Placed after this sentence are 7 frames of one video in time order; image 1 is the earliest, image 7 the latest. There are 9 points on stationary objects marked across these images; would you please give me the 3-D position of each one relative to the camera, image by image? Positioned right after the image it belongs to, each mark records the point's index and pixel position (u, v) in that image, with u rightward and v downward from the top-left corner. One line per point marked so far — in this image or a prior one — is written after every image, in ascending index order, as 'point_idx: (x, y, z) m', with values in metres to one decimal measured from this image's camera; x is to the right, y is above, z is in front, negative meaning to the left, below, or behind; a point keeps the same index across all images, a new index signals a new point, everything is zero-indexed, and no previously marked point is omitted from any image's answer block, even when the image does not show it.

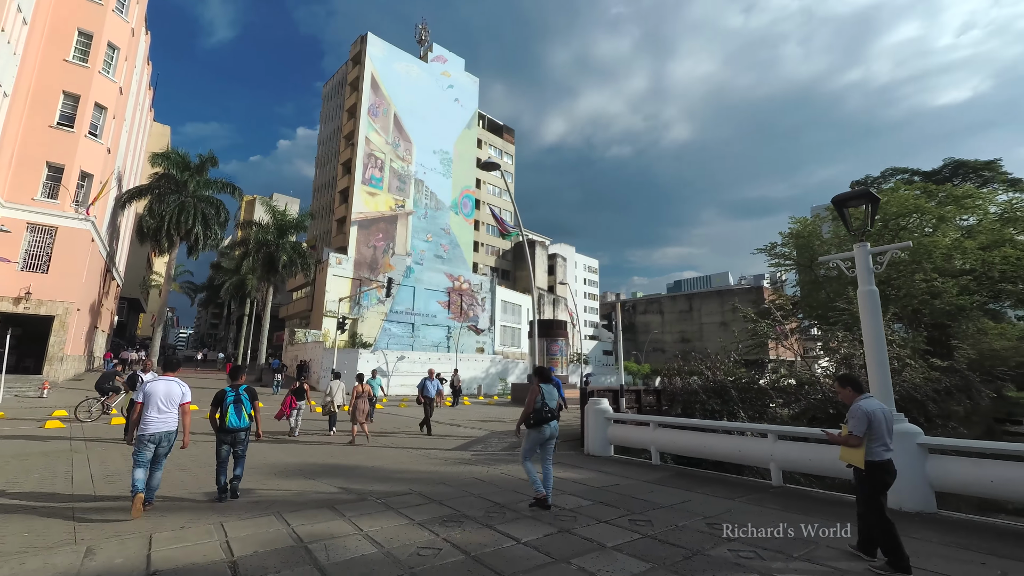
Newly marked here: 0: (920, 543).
0: (+3.4, -2.1, +3.8) m
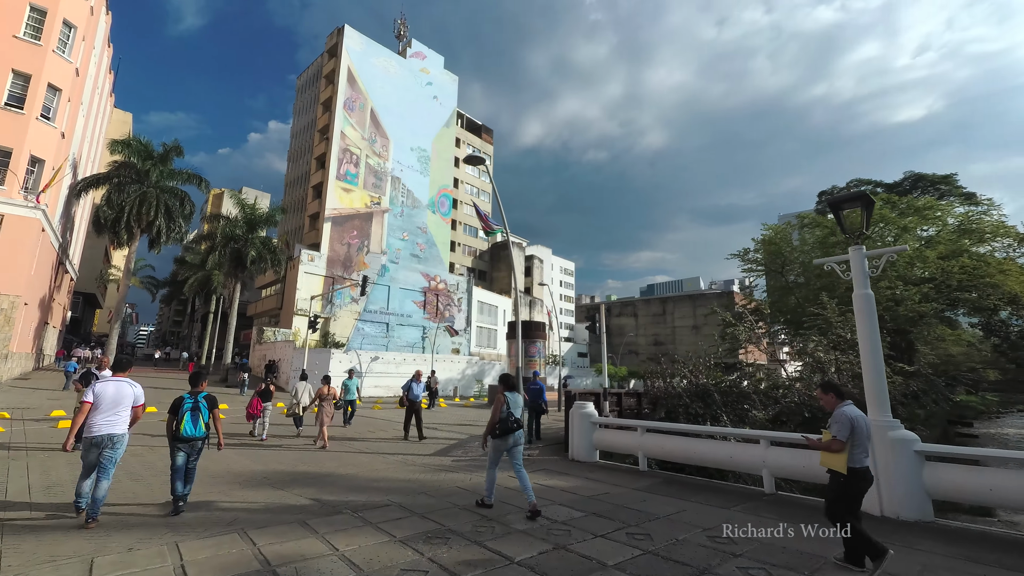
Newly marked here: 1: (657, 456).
0: (+3.3, -2.2, +3.7) m
1: (+2.1, -2.4, +6.6) m
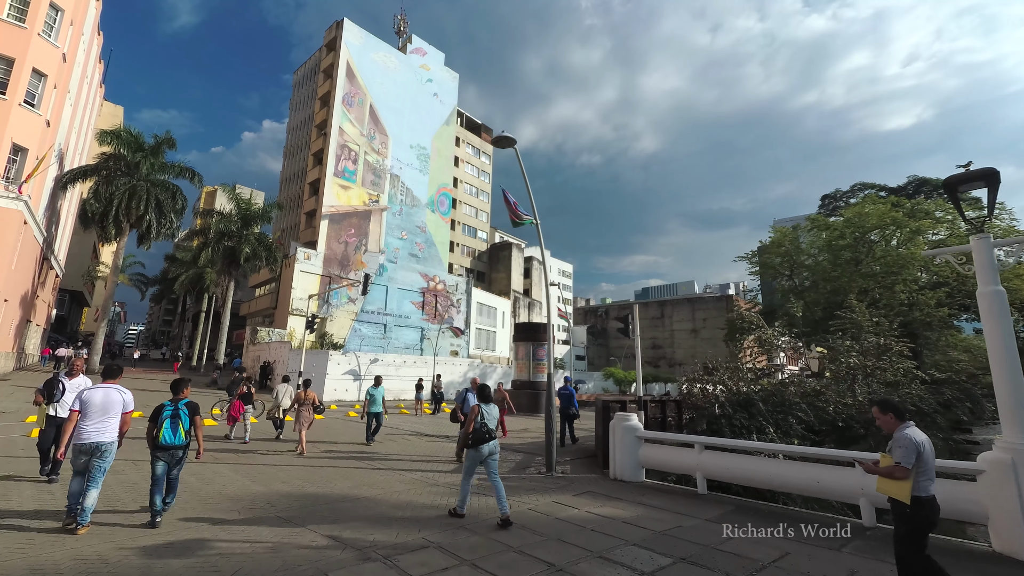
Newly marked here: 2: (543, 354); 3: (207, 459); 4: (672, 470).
0: (+3.9, -2.1, +2.9) m
1: (+2.6, -2.4, +5.8) m
2: (+1.3, -2.8, +19.6) m
3: (-5.1, -2.9, +7.6) m
4: (+2.1, -2.4, +6.1) m
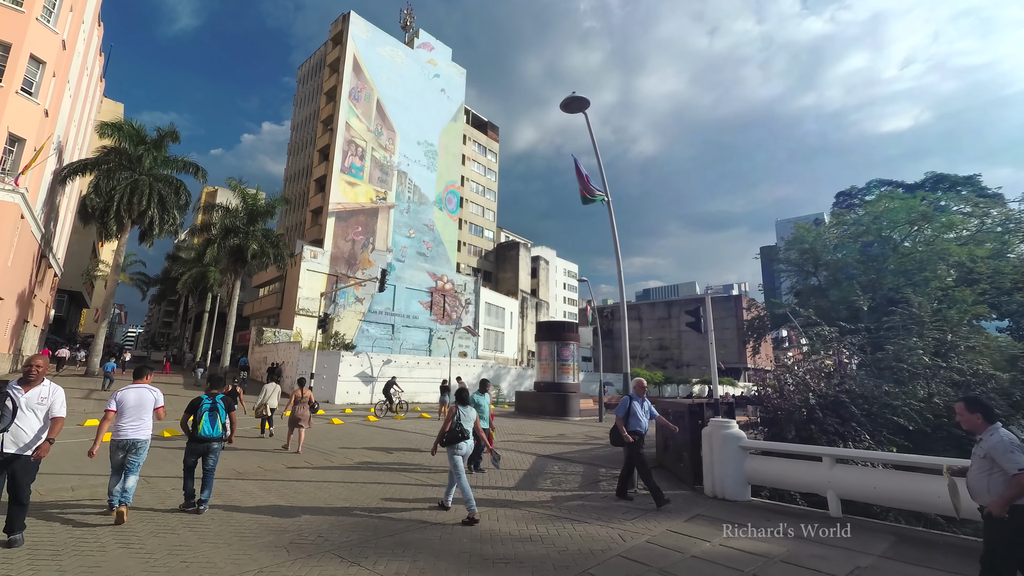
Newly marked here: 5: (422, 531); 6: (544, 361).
0: (+4.8, -1.9, +1.9) m
1: (+3.6, -2.2, +4.8) m
2: (+2.3, -2.7, +18.6) m
3: (-4.2, -2.7, +6.6) m
4: (+3.1, -2.2, +5.1) m
5: (-0.9, -2.2, +4.2) m
6: (+1.3, -3.0, +18.8) m
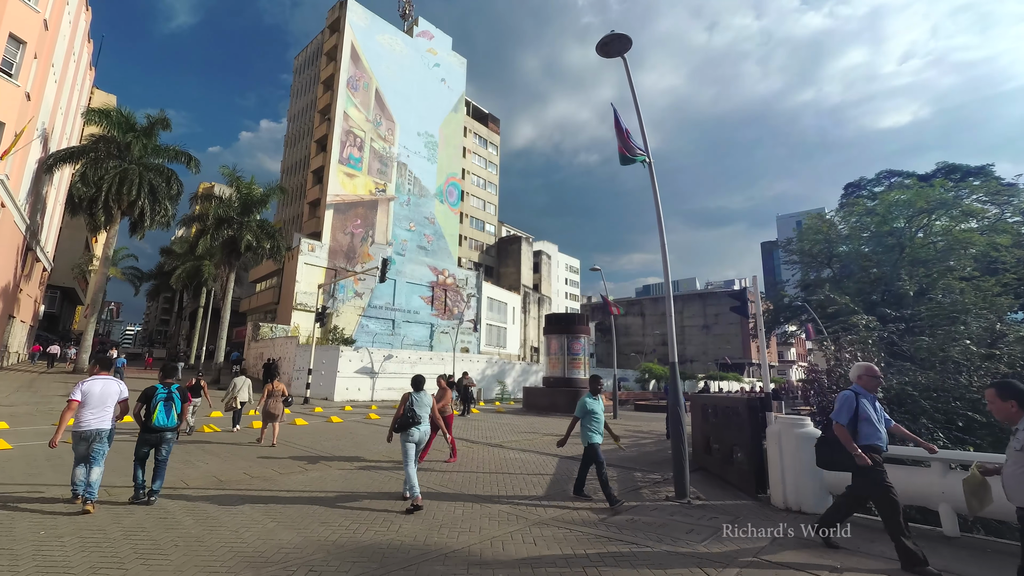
0: (+5.2, -1.6, +1.0) m
1: (+3.9, -1.9, +3.9) m
2: (+2.6, -2.3, +17.7) m
3: (-3.8, -2.4, +5.7) m
4: (+3.4, -1.9, +4.2) m
5: (-0.6, -1.9, +3.2) m
6: (+1.6, -2.6, +17.9) m
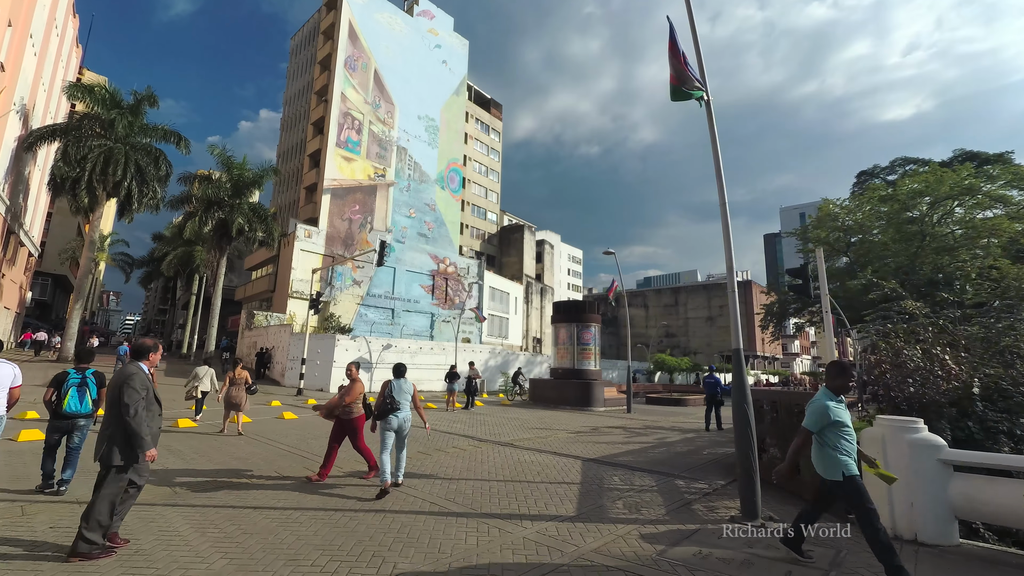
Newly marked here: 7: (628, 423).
0: (+5.4, -1.4, 0.0) m
1: (+4.1, -1.6, +2.8) m
2: (+2.8, -1.8, +16.6) m
3: (-3.6, -2.1, +4.7) m
4: (+3.6, -1.7, +3.2) m
5: (-0.4, -1.7, +2.2) m
6: (+1.8, -2.1, +16.9) m
7: (+2.9, -3.3, +11.4) m
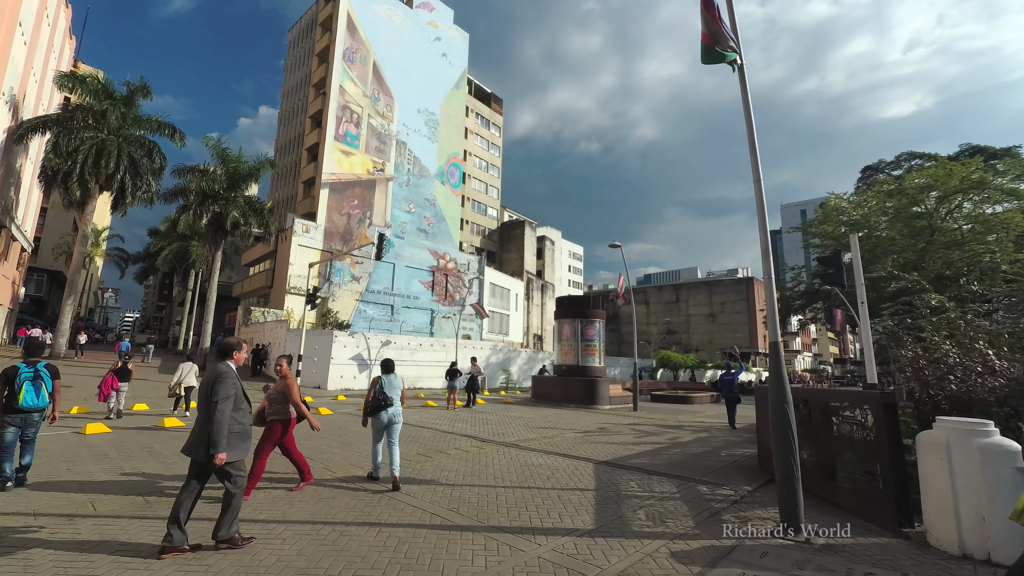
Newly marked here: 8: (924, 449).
0: (+5.5, -1.3, -0.5) m
1: (+4.2, -1.5, +2.4) m
2: (+2.9, -1.6, +16.2) m
3: (-3.5, -2.0, +4.2) m
4: (+3.7, -1.5, +2.7) m
5: (-0.3, -1.6, +1.7) m
6: (+1.9, -1.9, +16.4) m
7: (+3.0, -3.2, +10.9) m
8: (+3.1, -1.2, +3.4) m
